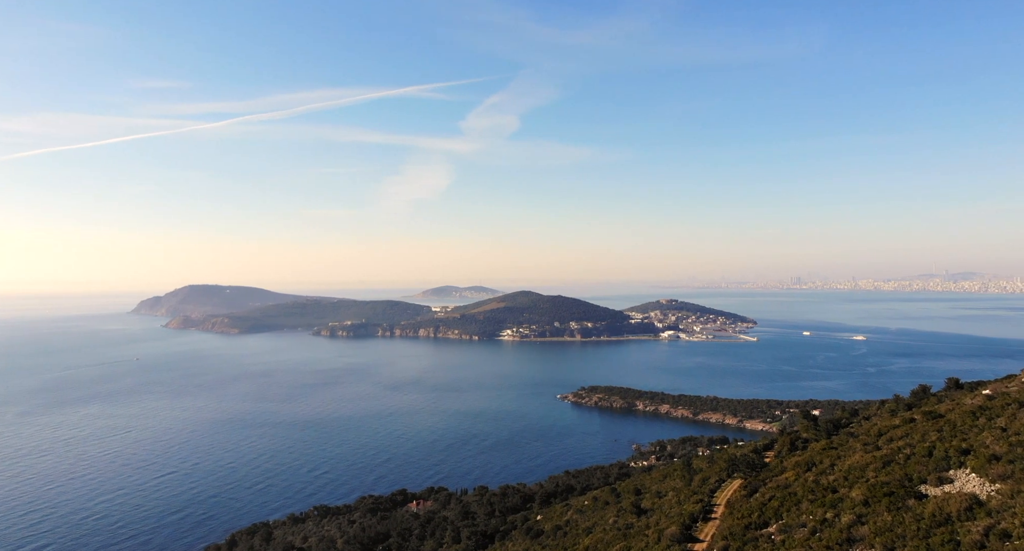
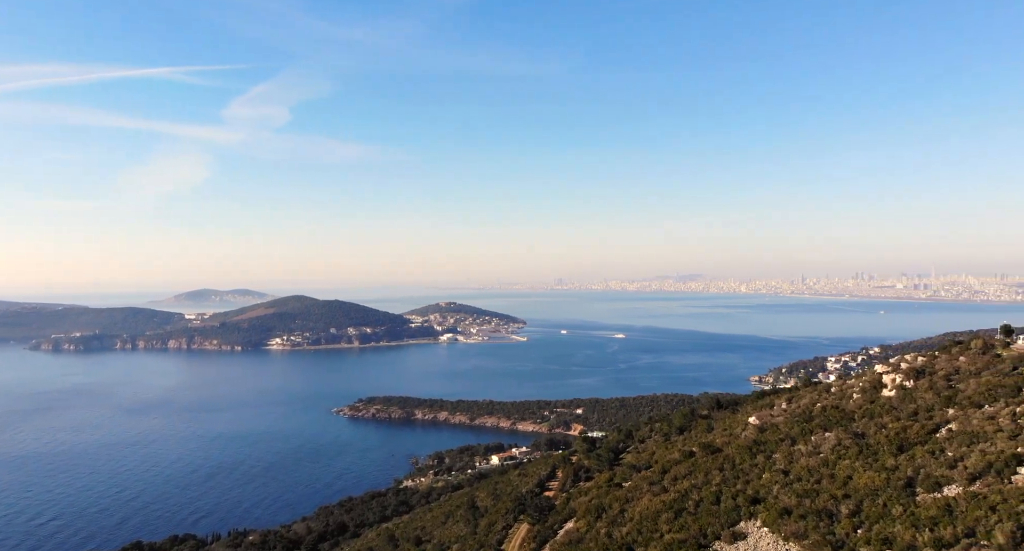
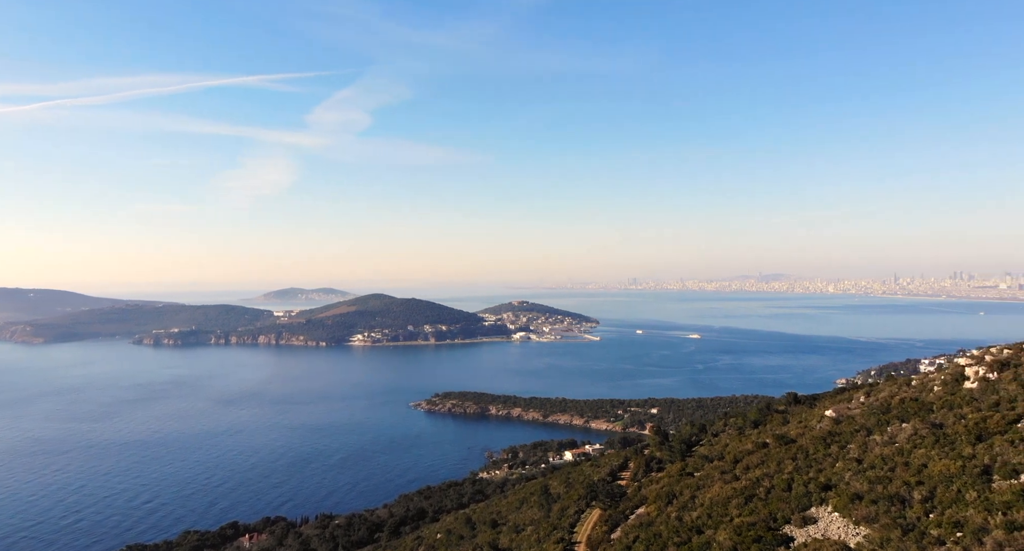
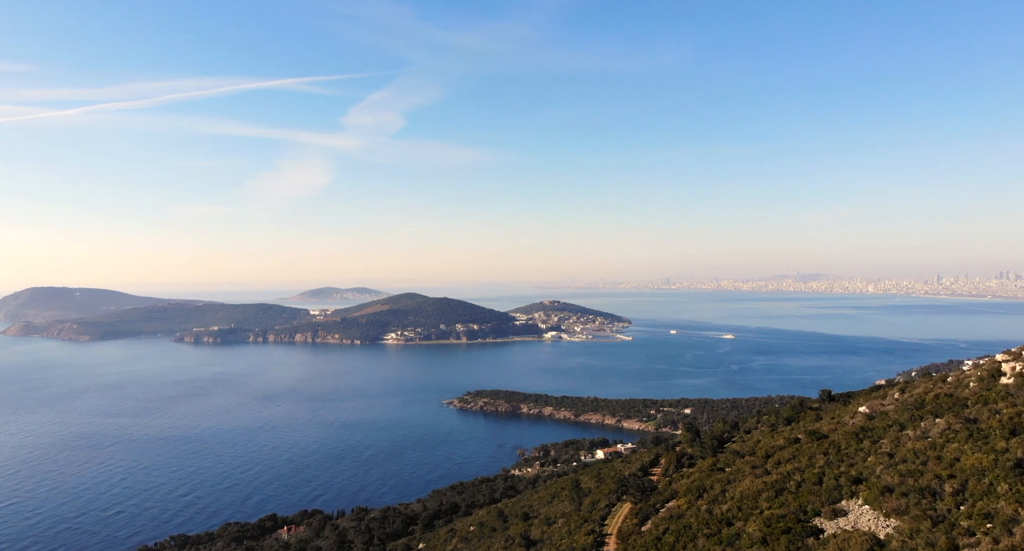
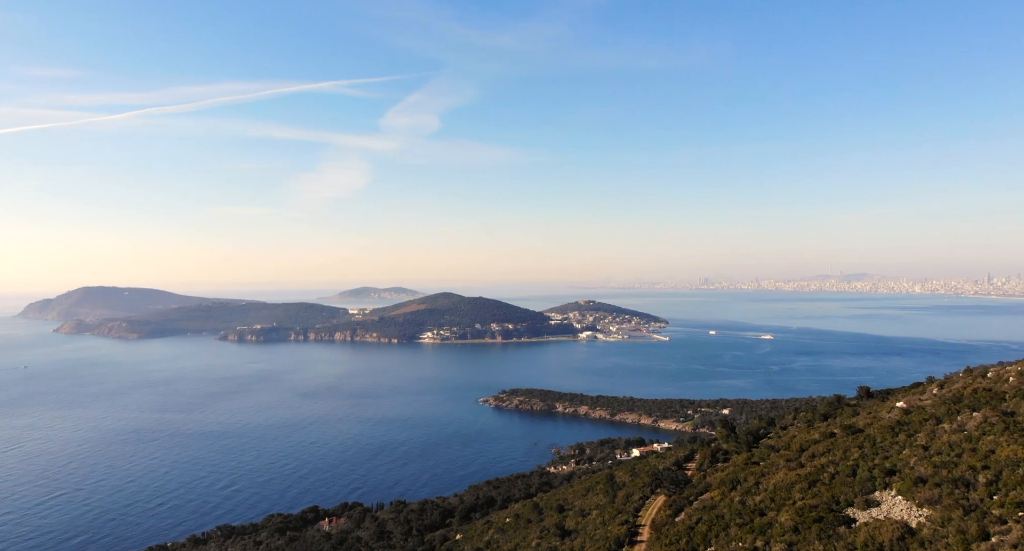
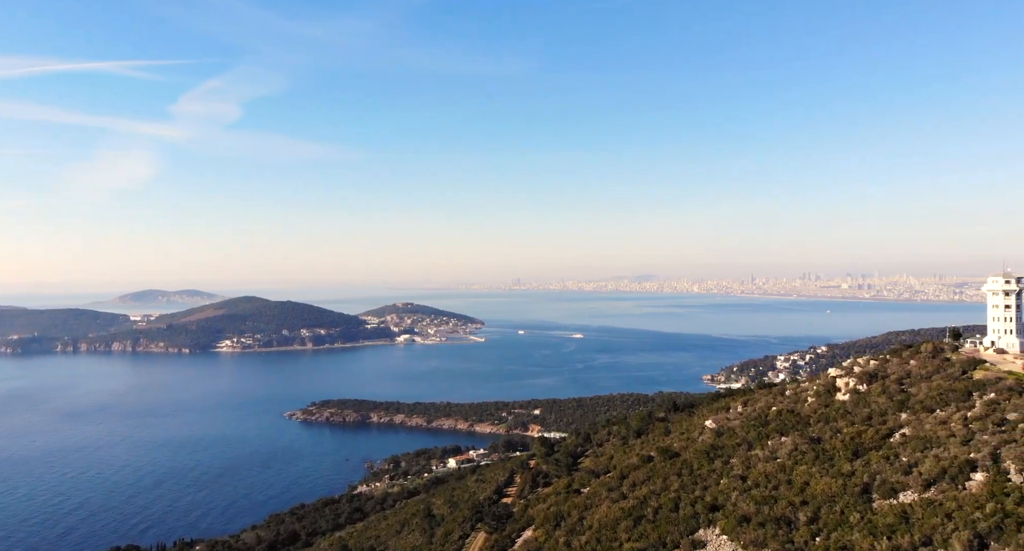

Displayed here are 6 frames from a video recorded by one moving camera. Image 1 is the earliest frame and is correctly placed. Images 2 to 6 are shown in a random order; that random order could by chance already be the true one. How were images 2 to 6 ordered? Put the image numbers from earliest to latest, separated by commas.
5, 4, 3, 2, 6
